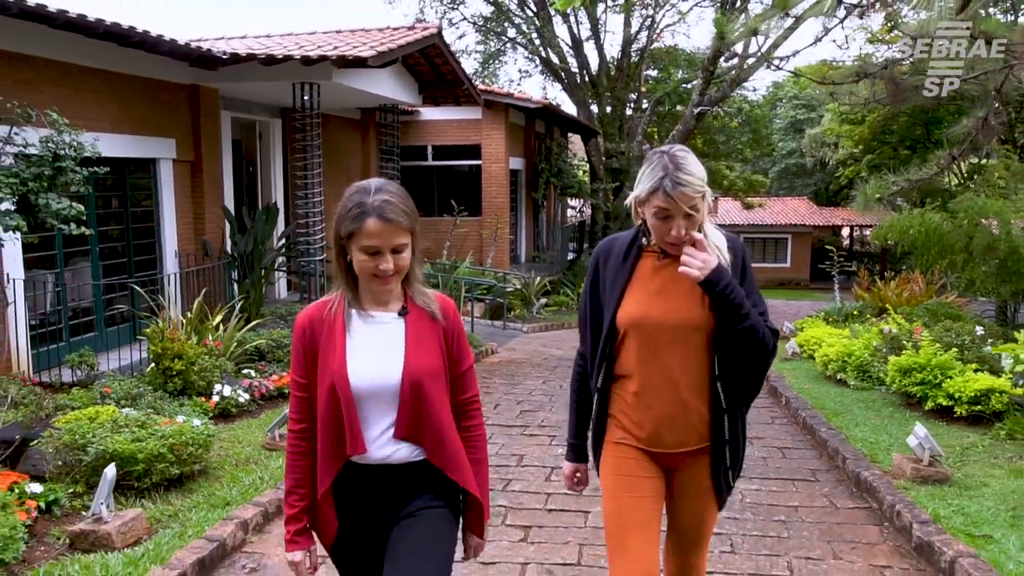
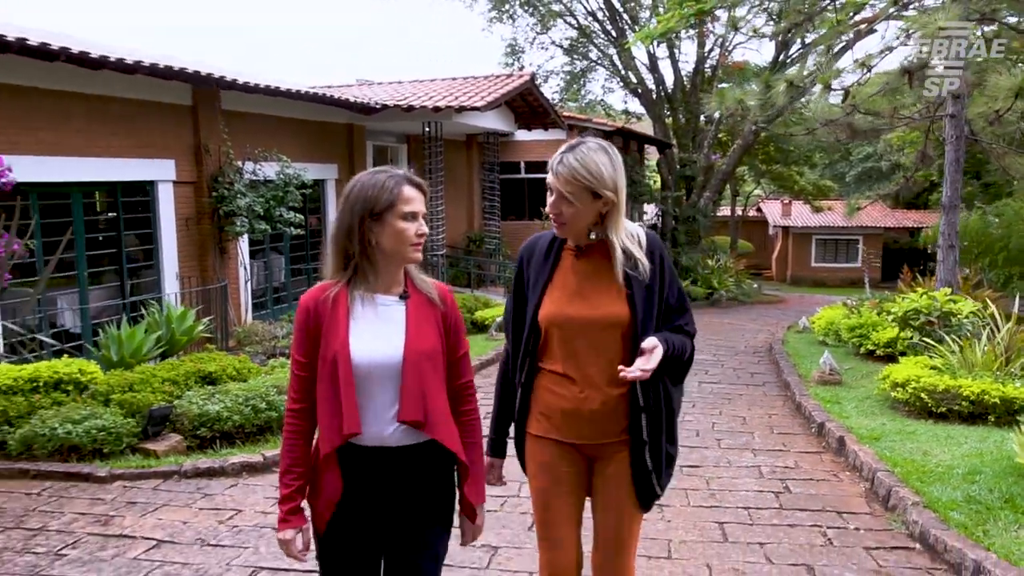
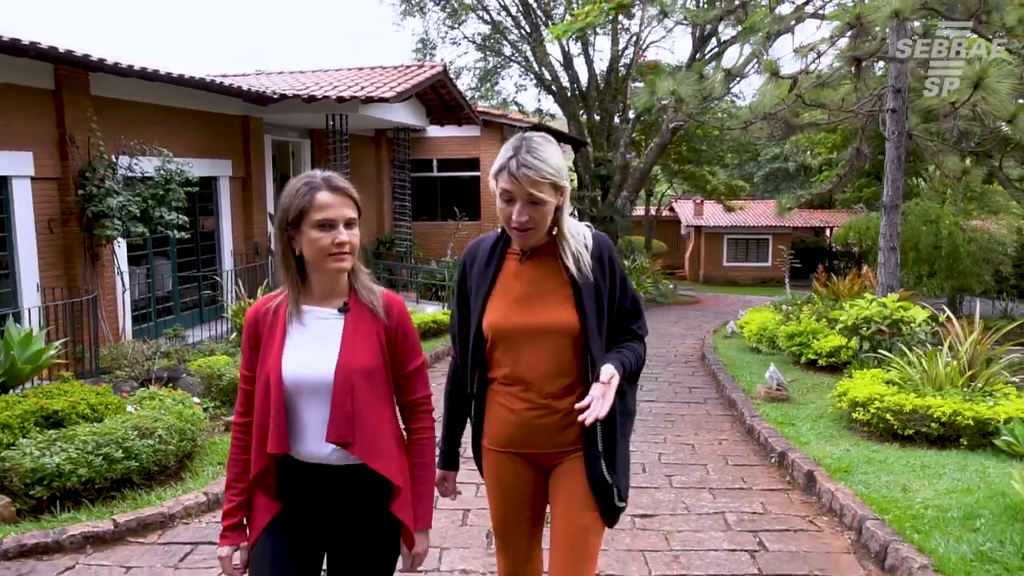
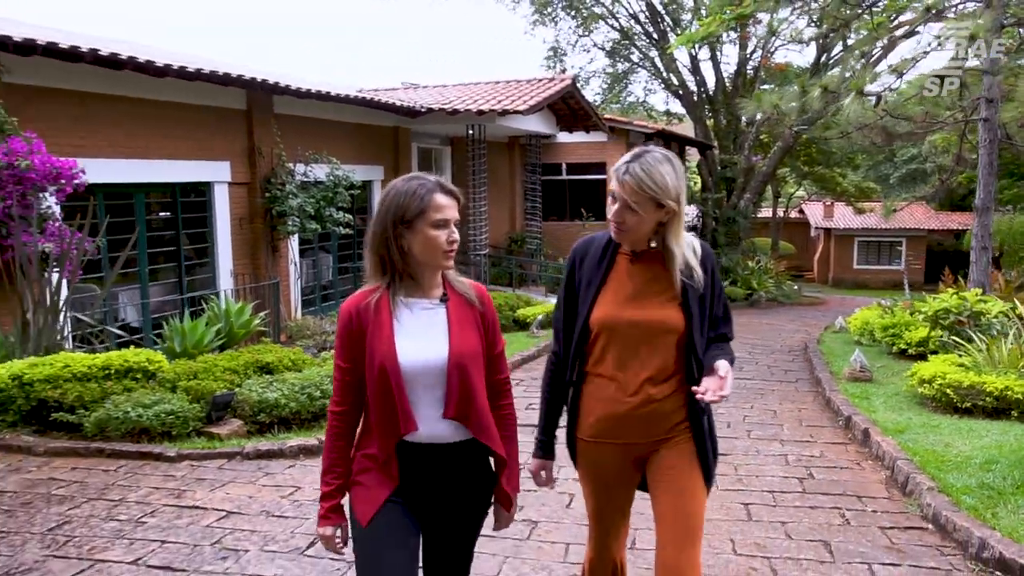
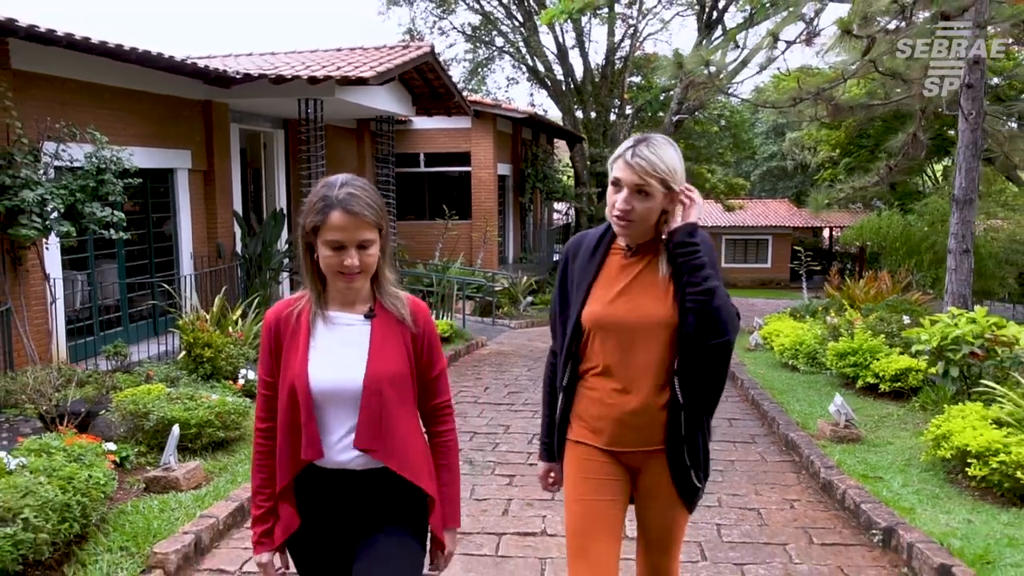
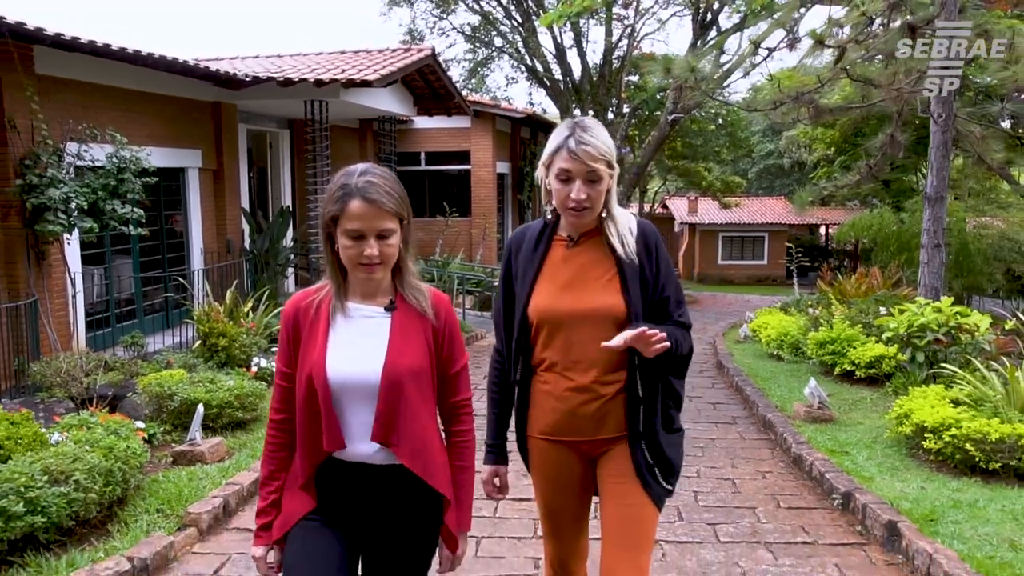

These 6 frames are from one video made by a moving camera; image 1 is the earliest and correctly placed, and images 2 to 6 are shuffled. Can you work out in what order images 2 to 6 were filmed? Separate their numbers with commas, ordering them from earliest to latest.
5, 6, 3, 2, 4
